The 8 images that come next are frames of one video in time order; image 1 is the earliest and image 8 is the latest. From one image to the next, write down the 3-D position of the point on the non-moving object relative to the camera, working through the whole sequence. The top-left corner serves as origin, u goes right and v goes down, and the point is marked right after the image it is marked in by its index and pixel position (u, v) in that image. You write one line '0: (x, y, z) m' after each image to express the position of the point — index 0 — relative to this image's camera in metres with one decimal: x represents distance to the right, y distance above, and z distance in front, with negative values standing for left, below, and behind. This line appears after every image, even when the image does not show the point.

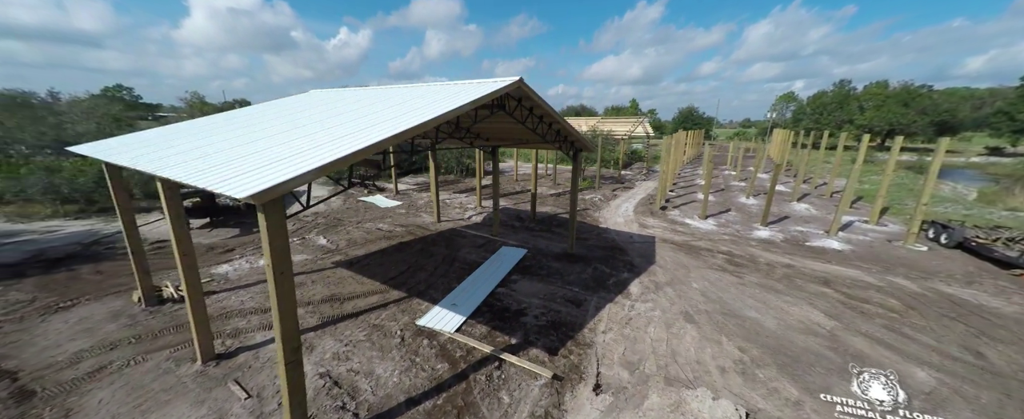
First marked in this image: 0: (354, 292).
0: (-3.3, -1.7, +6.9) m
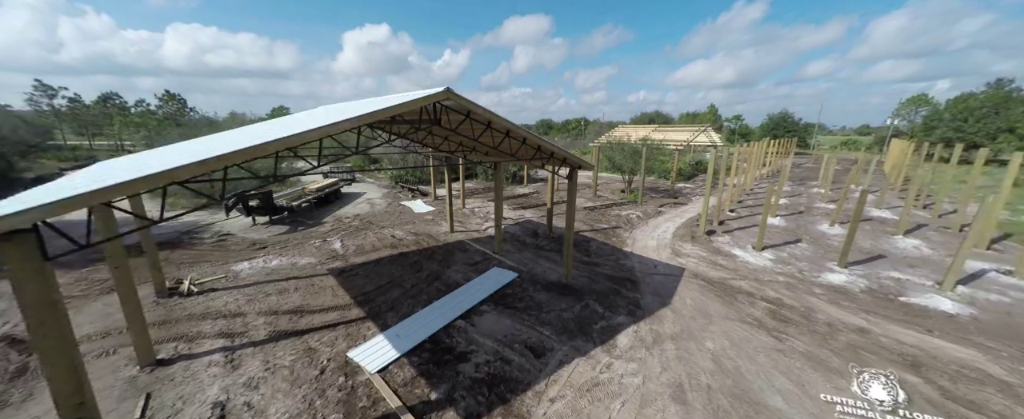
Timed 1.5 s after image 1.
0: (-4.0, -2.0, +6.6) m
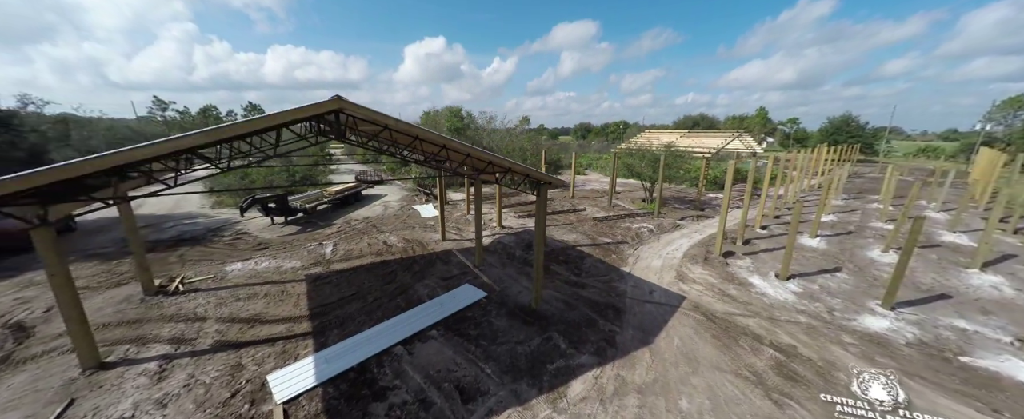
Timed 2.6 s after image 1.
0: (-4.9, -2.2, +6.4) m
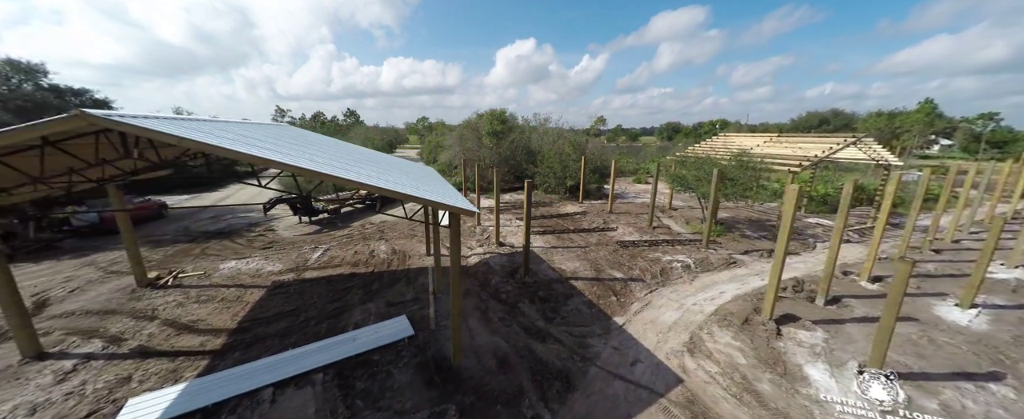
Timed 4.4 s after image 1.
0: (-6.3, -2.4, +6.5) m
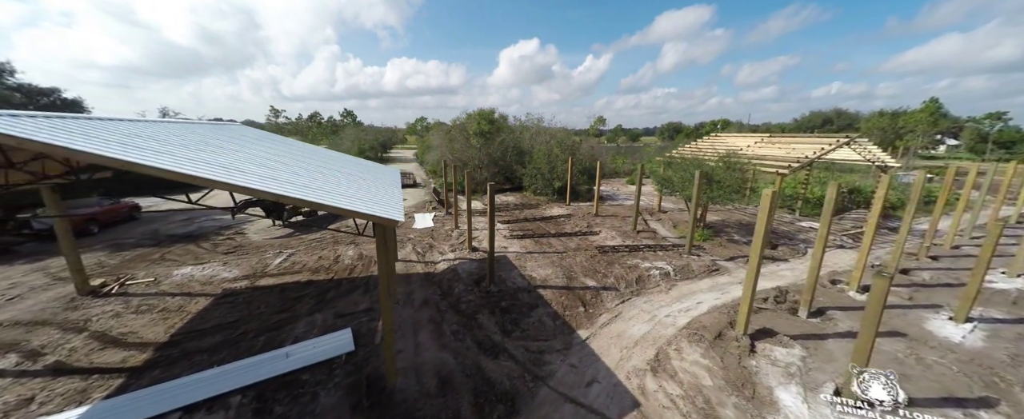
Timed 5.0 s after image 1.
0: (-7.3, -2.5, +6.1) m
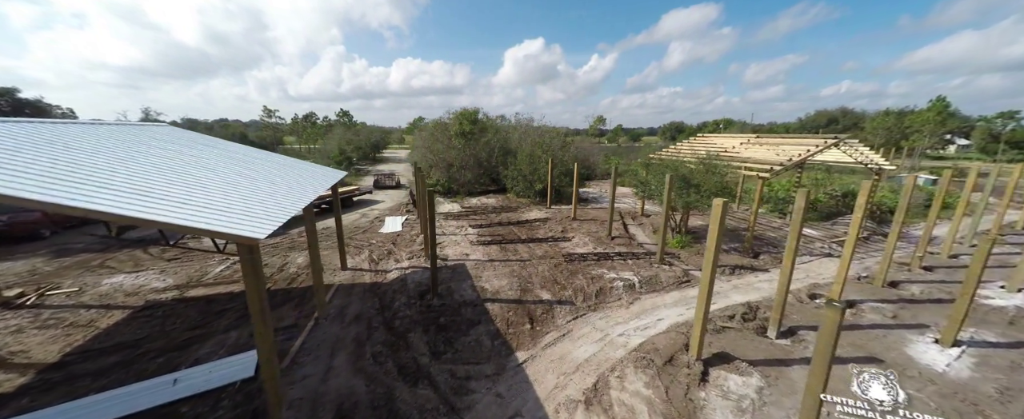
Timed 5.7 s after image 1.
0: (-8.7, -2.7, +5.6) m
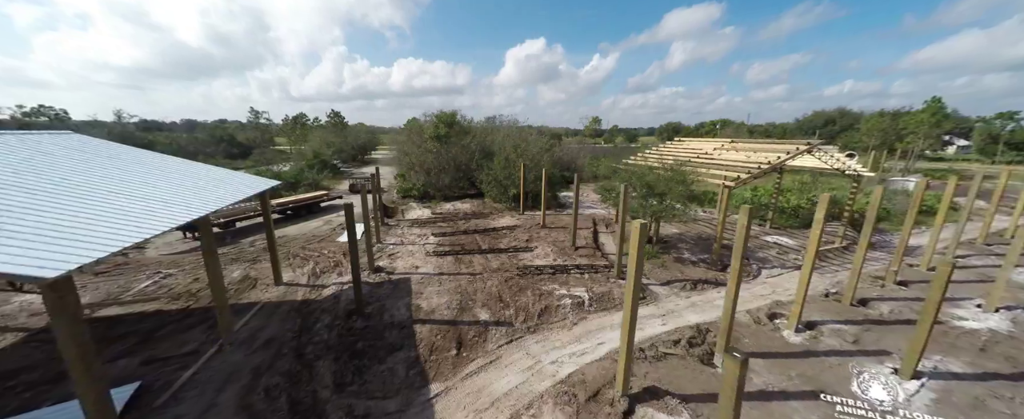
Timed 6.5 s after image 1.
0: (-10.3, -3.0, +5.1) m
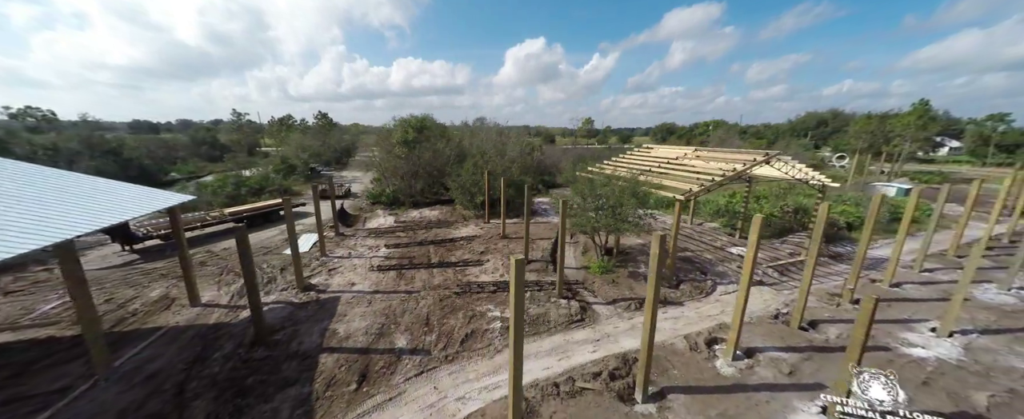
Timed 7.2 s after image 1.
0: (-12.1, -3.4, +4.6) m
